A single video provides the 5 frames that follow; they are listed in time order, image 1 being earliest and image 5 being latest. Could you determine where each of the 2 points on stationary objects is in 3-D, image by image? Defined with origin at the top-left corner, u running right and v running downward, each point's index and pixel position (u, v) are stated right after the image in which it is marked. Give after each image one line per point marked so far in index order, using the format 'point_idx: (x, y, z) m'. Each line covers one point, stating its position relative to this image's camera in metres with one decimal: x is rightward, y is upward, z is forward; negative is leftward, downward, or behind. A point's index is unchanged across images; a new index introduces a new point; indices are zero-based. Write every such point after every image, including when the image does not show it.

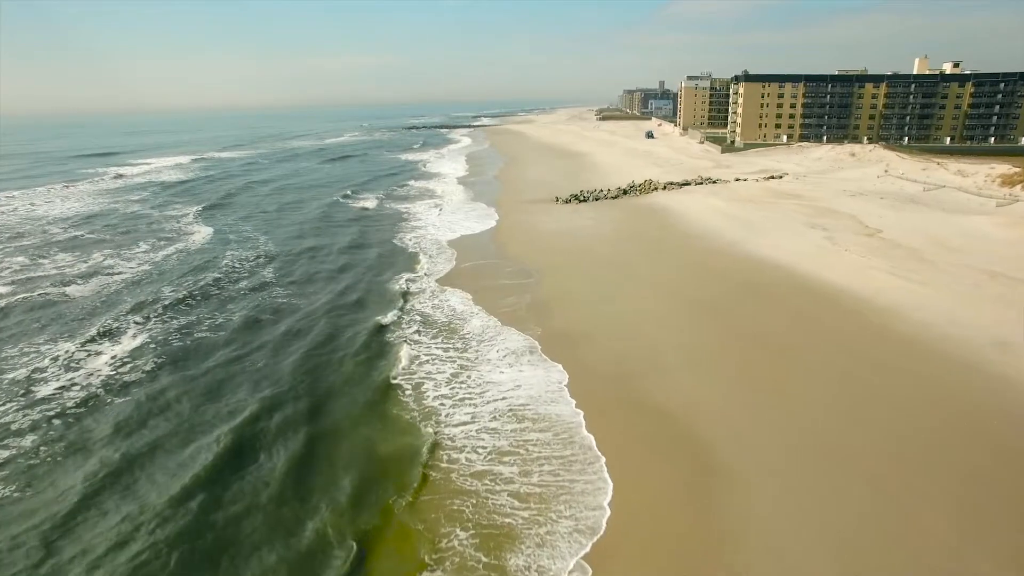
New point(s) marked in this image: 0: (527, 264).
0: (+0.5, +0.7, +18.1) m
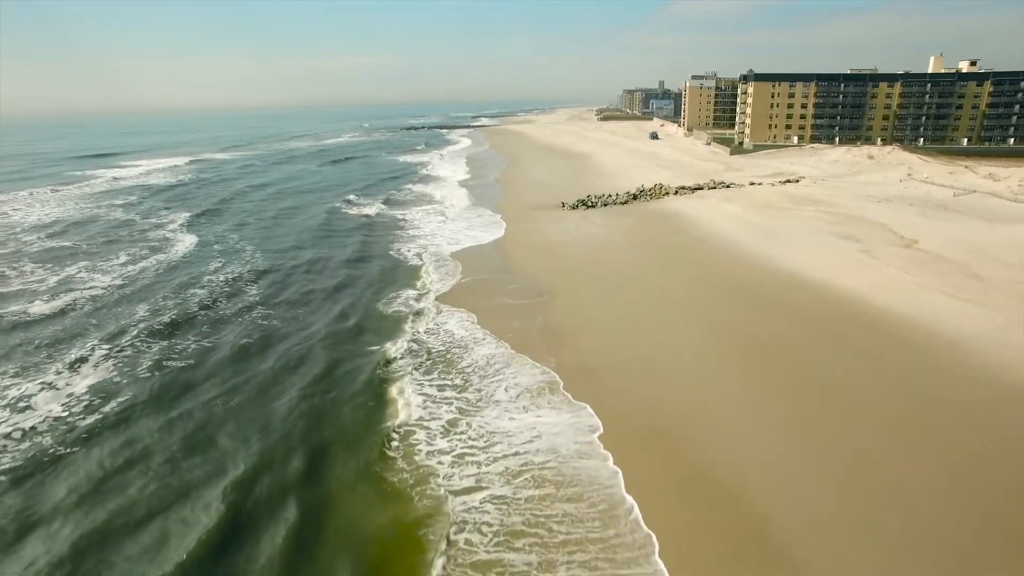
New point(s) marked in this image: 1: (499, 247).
0: (+0.7, +0.3, +16.6) m
1: (-0.5, +1.4, +19.9) m
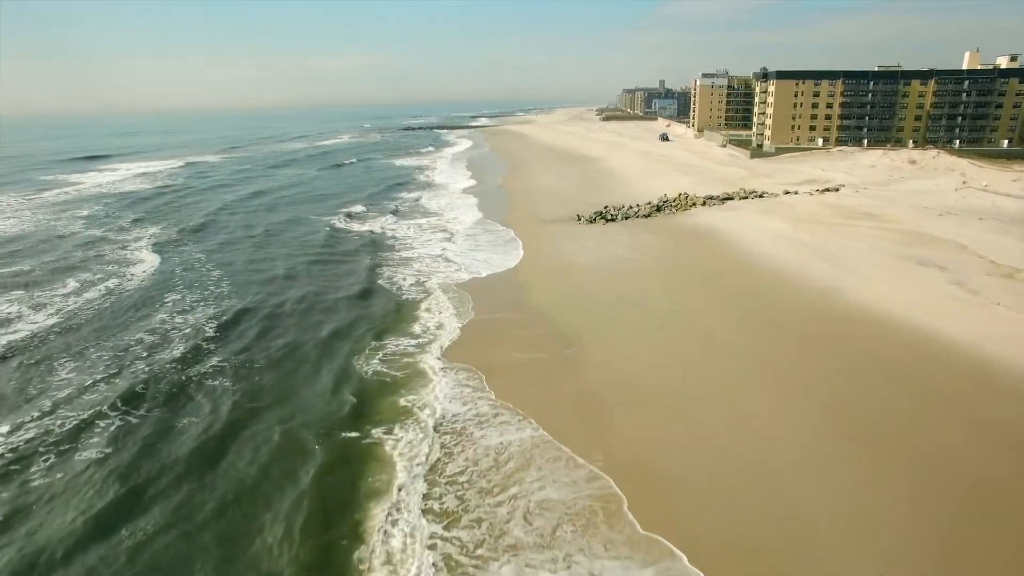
0: (+1.1, -0.7, +13.7) m
1: (-0.1, +0.5, +17.0) m
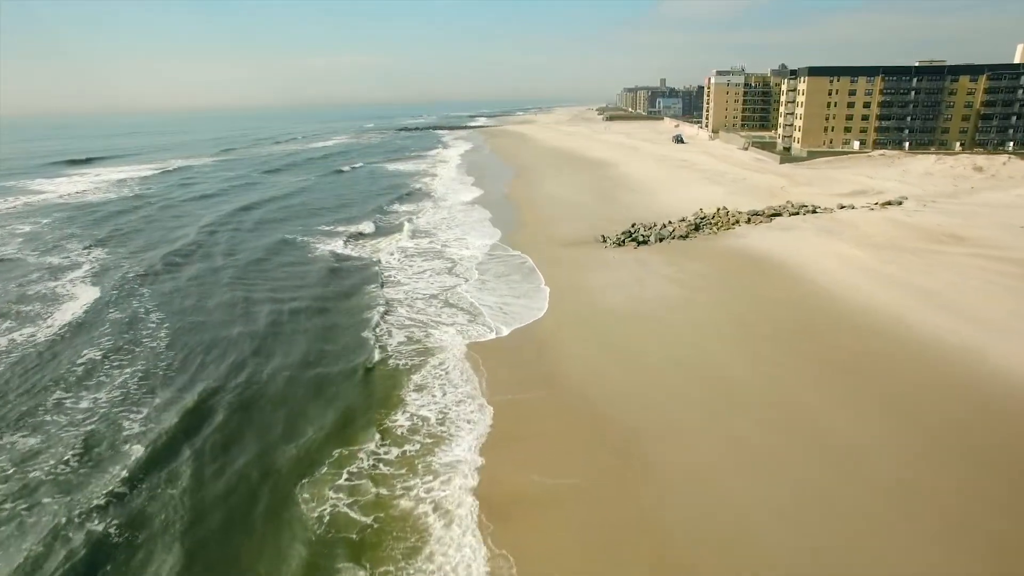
0: (+1.6, -1.9, +9.9) m
1: (+0.4, -0.7, +13.2) m
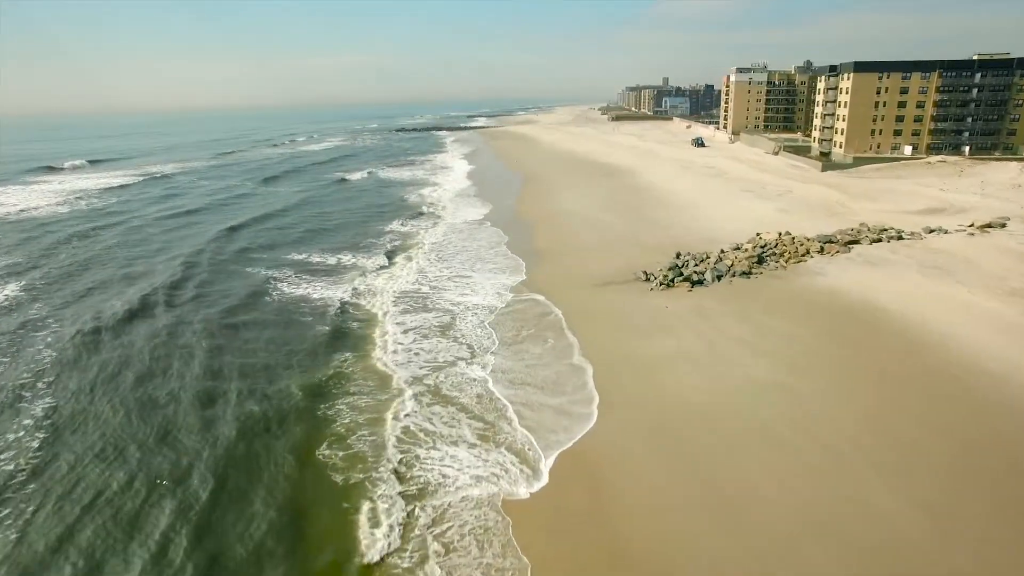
0: (+2.1, -3.3, +5.6) m
1: (+0.9, -2.2, +8.9) m
